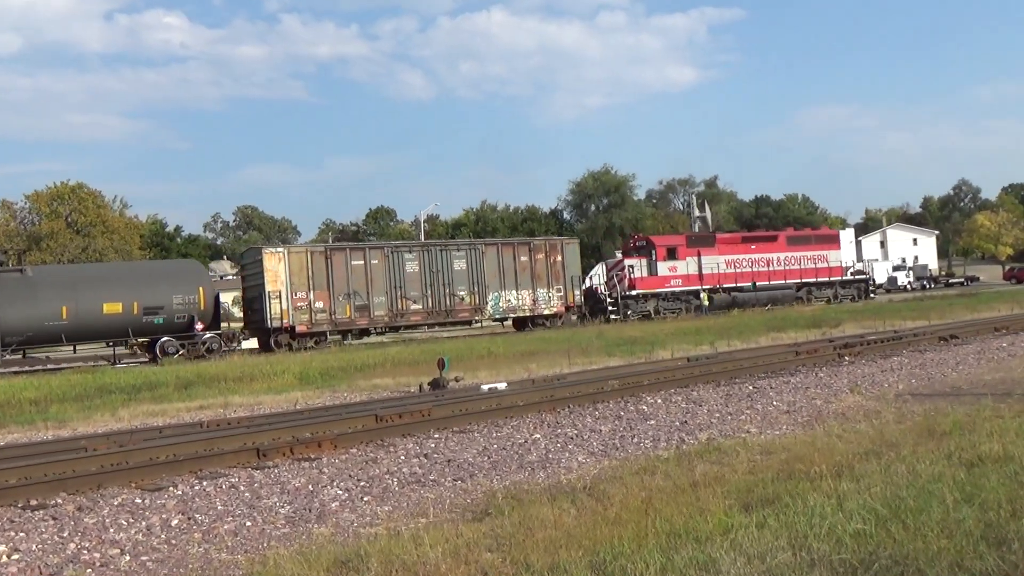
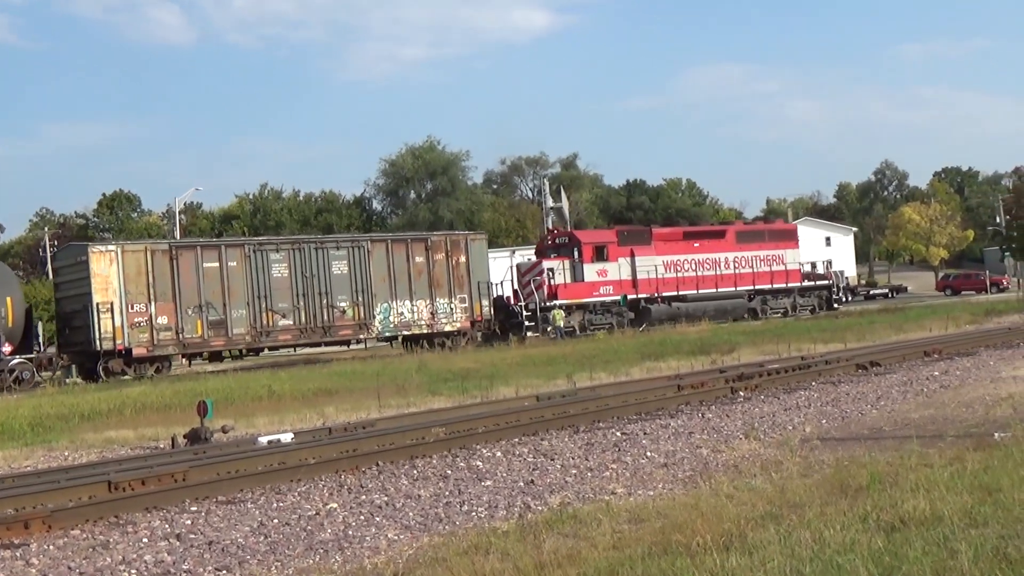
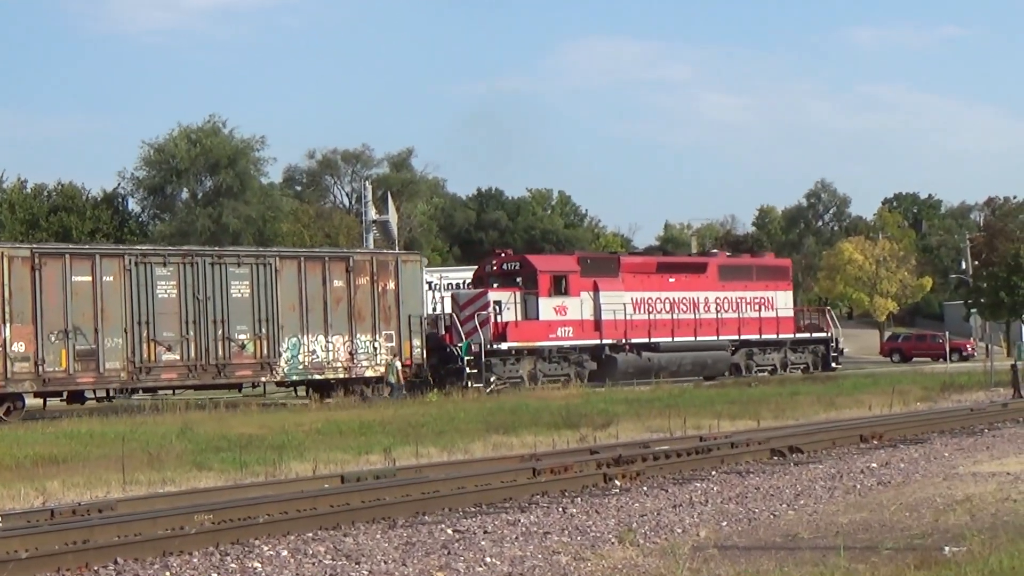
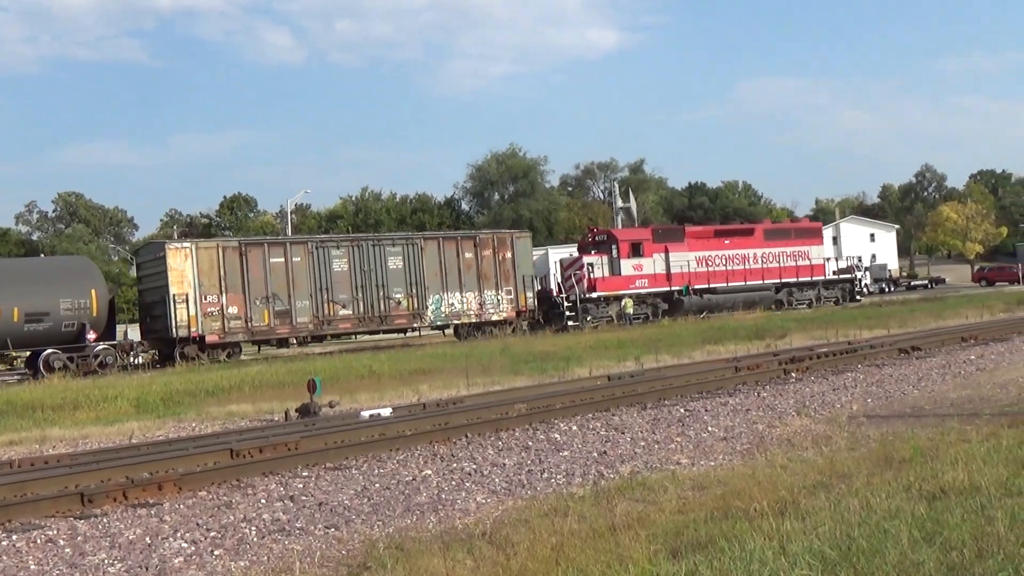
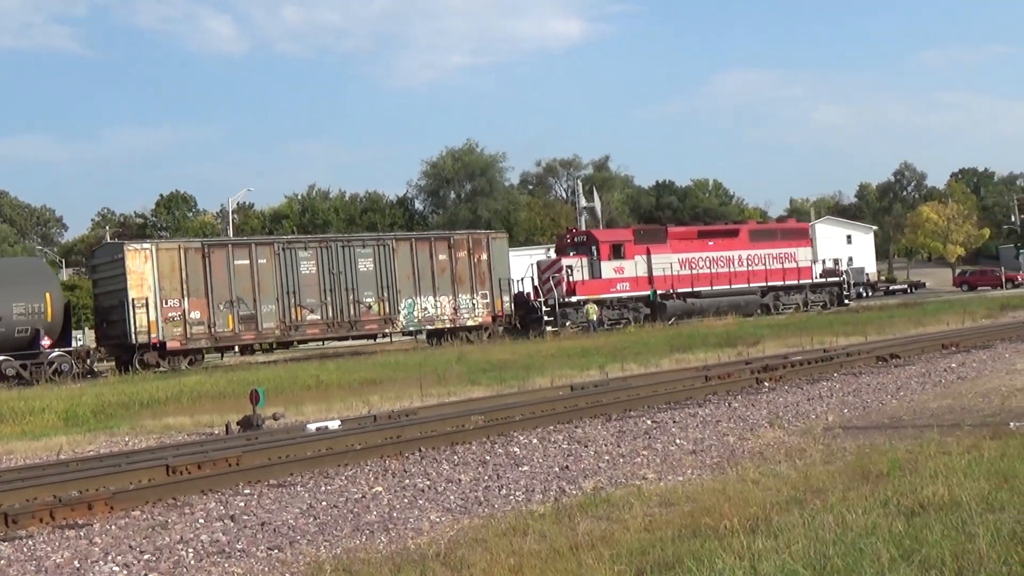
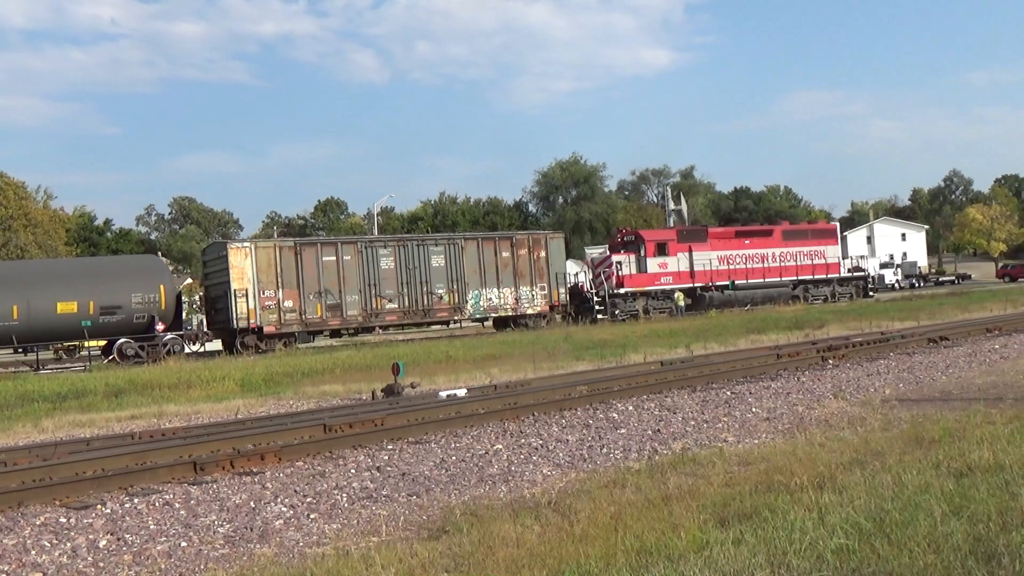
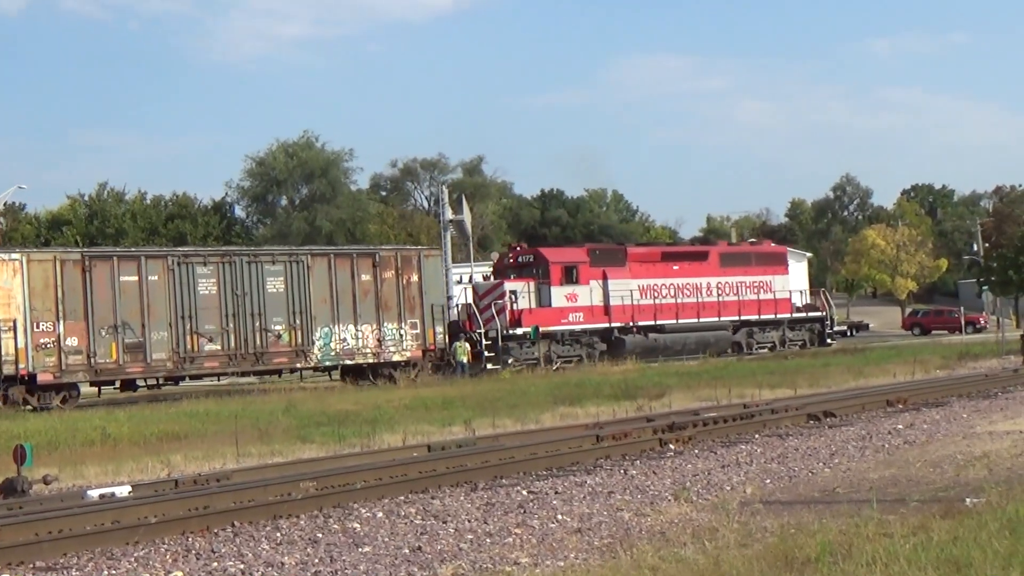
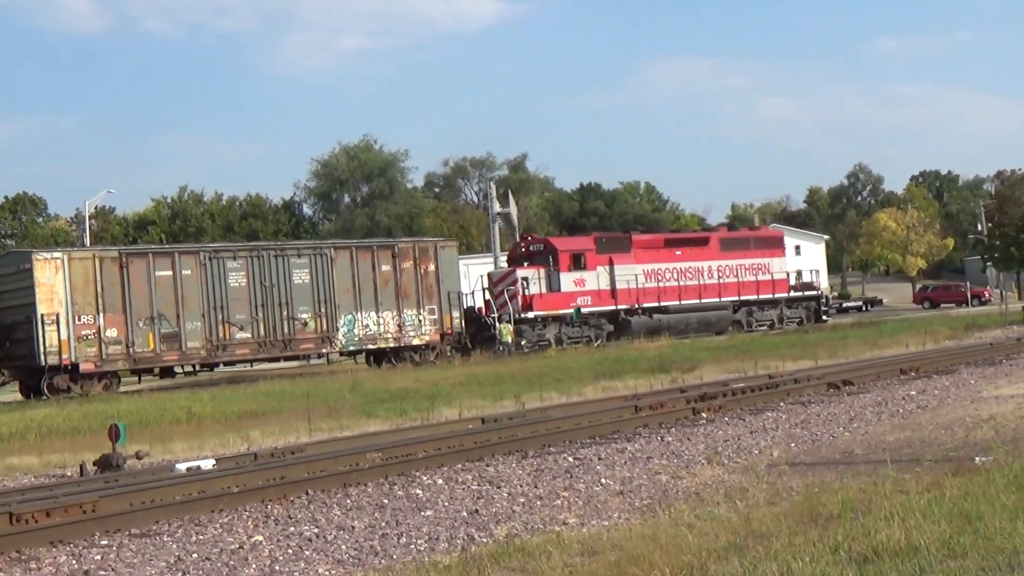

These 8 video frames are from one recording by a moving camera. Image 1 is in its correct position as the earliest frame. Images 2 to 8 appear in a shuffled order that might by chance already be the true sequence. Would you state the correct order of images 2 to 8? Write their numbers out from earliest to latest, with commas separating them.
6, 4, 5, 2, 8, 7, 3
